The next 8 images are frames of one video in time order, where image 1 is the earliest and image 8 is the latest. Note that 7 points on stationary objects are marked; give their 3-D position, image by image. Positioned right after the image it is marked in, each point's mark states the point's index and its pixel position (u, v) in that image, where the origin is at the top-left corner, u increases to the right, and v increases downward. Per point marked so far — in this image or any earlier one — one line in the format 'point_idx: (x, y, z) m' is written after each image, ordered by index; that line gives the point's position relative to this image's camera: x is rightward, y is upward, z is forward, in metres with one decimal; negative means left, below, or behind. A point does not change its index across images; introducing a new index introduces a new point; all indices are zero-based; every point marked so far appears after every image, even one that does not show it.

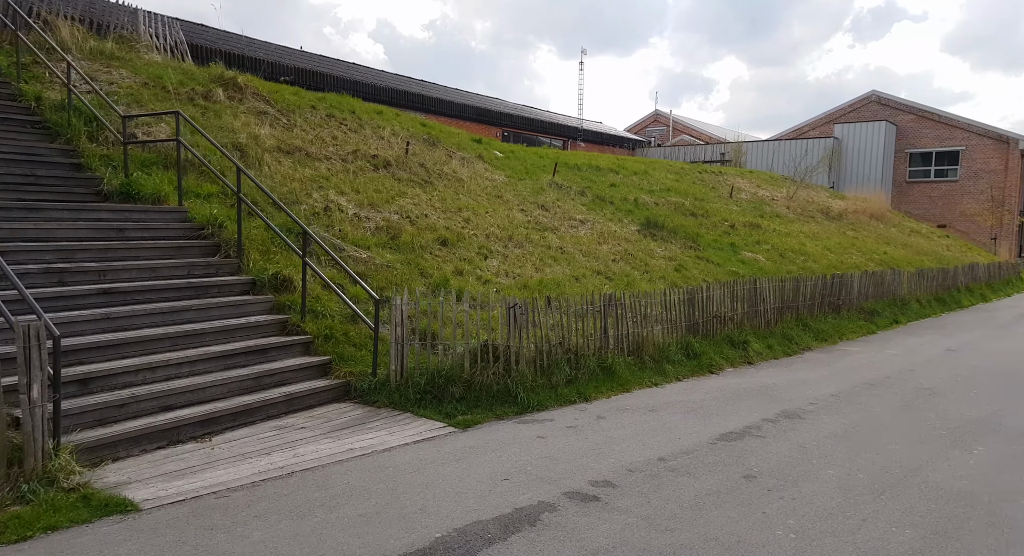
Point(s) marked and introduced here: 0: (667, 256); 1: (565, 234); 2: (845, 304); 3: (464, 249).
0: (+3.5, +0.5, +13.5) m
1: (+1.1, +1.0, +13.0) m
2: (+7.5, -0.6, +13.6) m
3: (-0.9, +0.5, +10.7) m
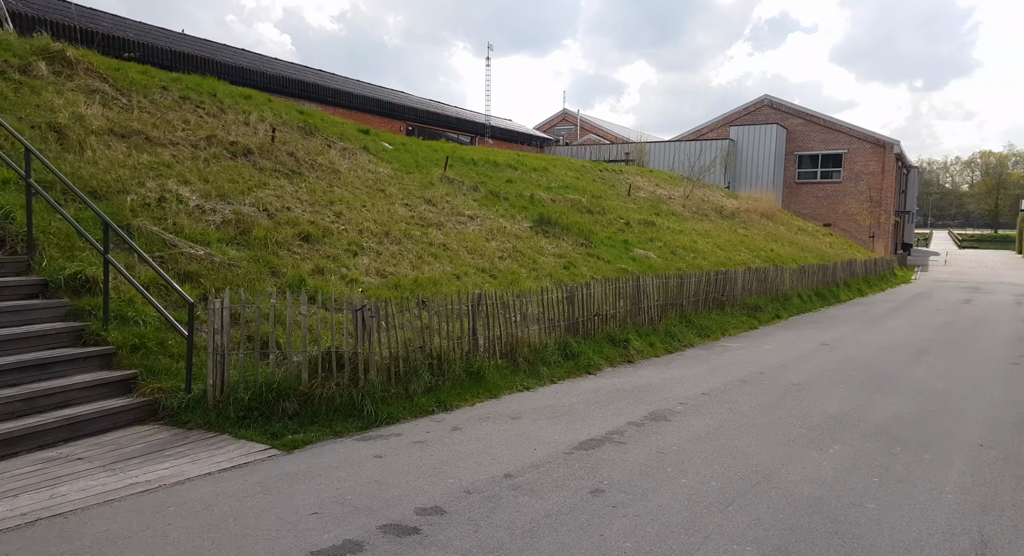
0: (+1.0, +0.6, +13.1) m
1: (-1.3, +1.0, +12.3) m
2: (+4.9, -0.5, +13.7) m
3: (-3.0, +0.5, +9.7) m
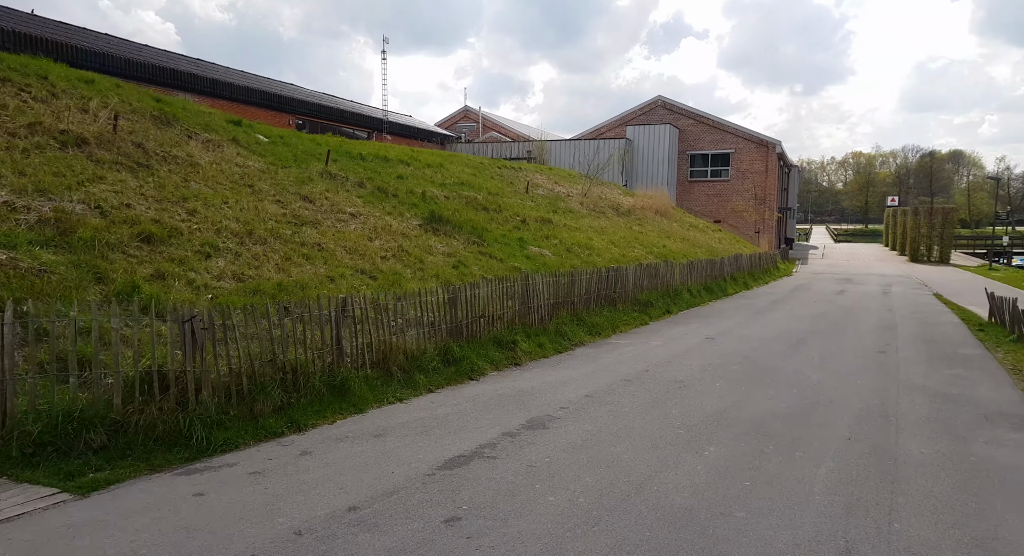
0: (-1.4, +0.6, +12.5) m
1: (-3.5, +1.0, +11.4) m
2: (+2.5, -0.4, +13.7) m
3: (-4.8, +0.4, +8.6) m
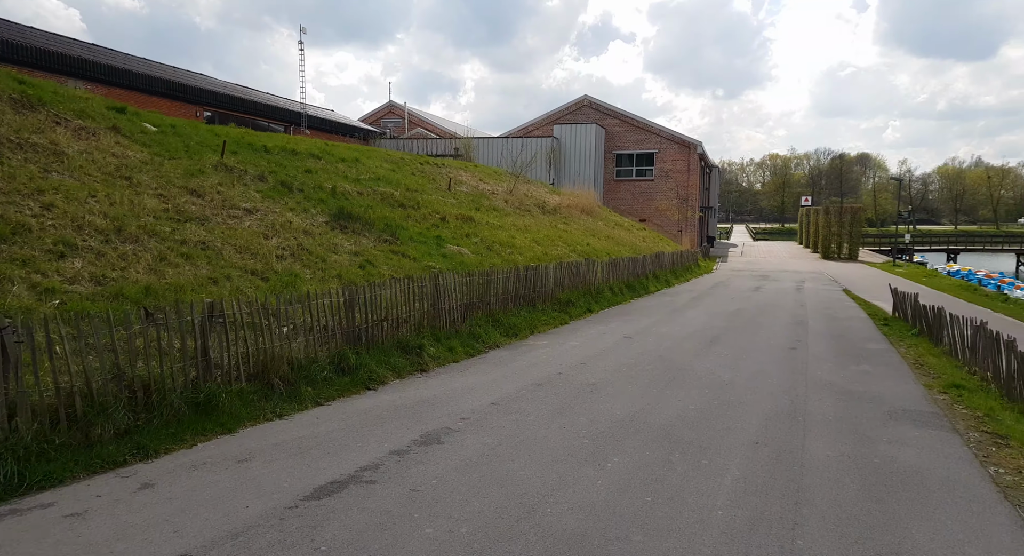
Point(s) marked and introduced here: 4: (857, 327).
0: (-3.1, +0.5, +11.7) m
1: (-5.1, +0.9, +10.3) m
2: (+0.6, -0.4, +13.3) m
3: (-6.1, +0.4, +7.4) m
4: (+7.7, -1.1, +13.1) m
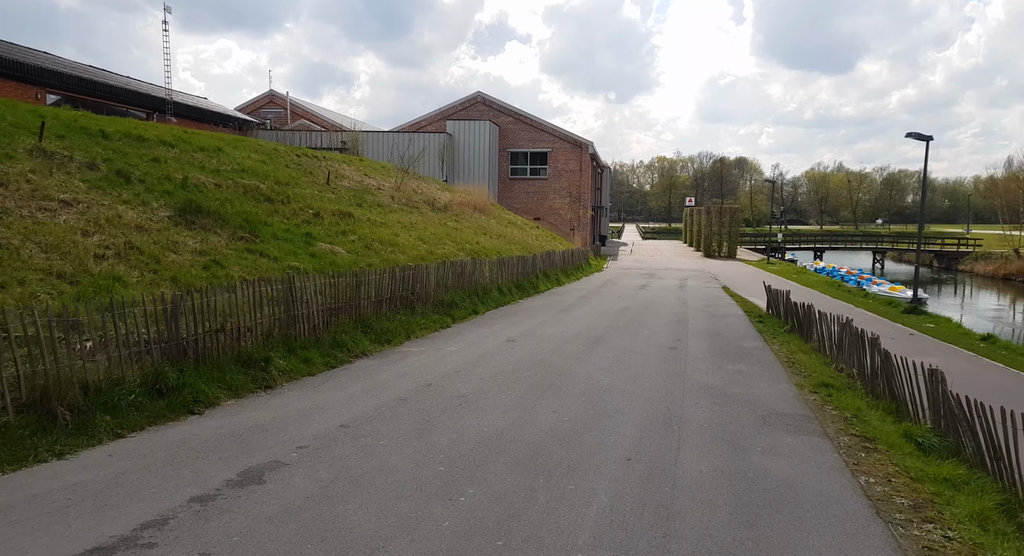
0: (-5.4, +0.5, +10.2) m
1: (-7.1, +0.9, +8.5) m
2: (-2.0, -0.4, +12.3) m
3: (-7.6, +0.3, +5.5) m
4: (+5.0, -1.1, +13.4) m
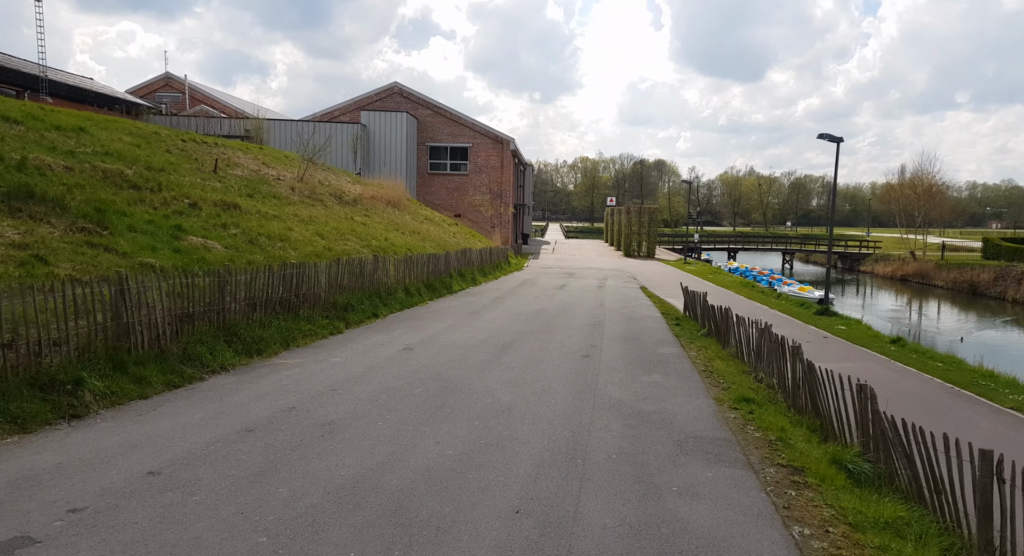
0: (-6.9, +0.5, +8.3) m
1: (-8.5, +0.9, +6.4) m
2: (-3.8, -0.4, +10.8) m
3: (-8.6, +0.3, +3.3) m
4: (+3.0, -1.1, +12.8) m
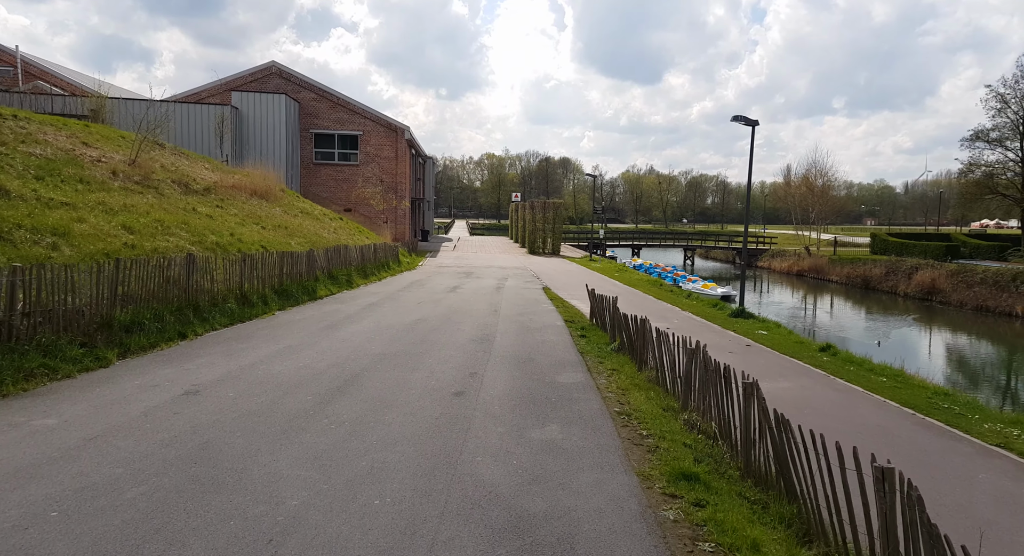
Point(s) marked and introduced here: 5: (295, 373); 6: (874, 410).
0: (-8.5, +0.3, +4.3) m
1: (-9.7, +0.7, +2.2) m
2: (-5.8, -0.5, +7.3) m
3: (-9.4, +0.1, -0.8) m
4: (+0.7, -1.1, +10.2) m
5: (-2.8, -1.2, +7.6) m
6: (+4.7, -1.7, +7.8) m
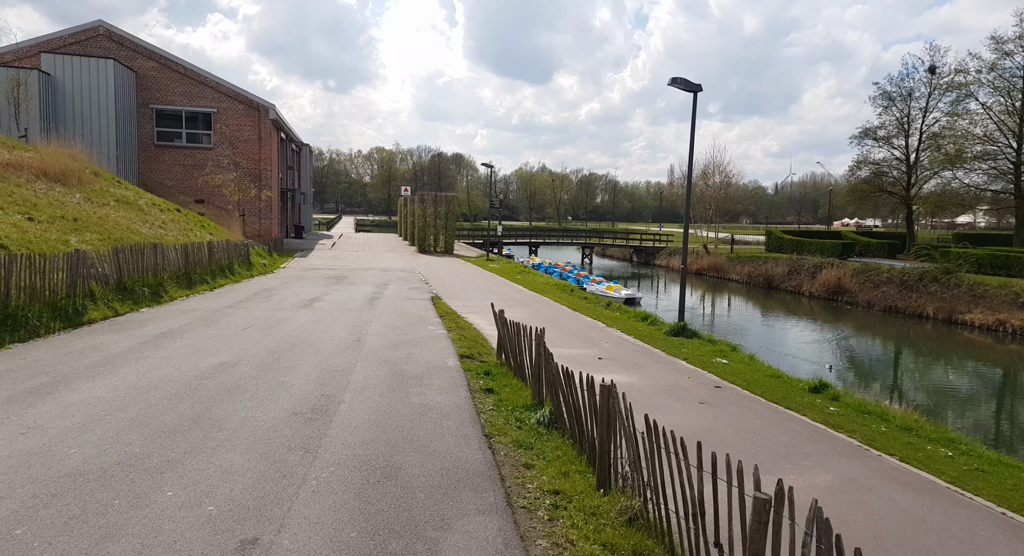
0: (-8.7, 0.0, -1.5) m
1: (-9.6, +0.3, -3.7) m
2: (-6.6, -0.9, +2.0) m
3: (-8.7, -0.3, -6.7) m
4: (-0.8, -1.3, +6.0) m
5: (-3.7, -1.5, +2.8) m
6: (+3.7, -1.9, +4.4) m
